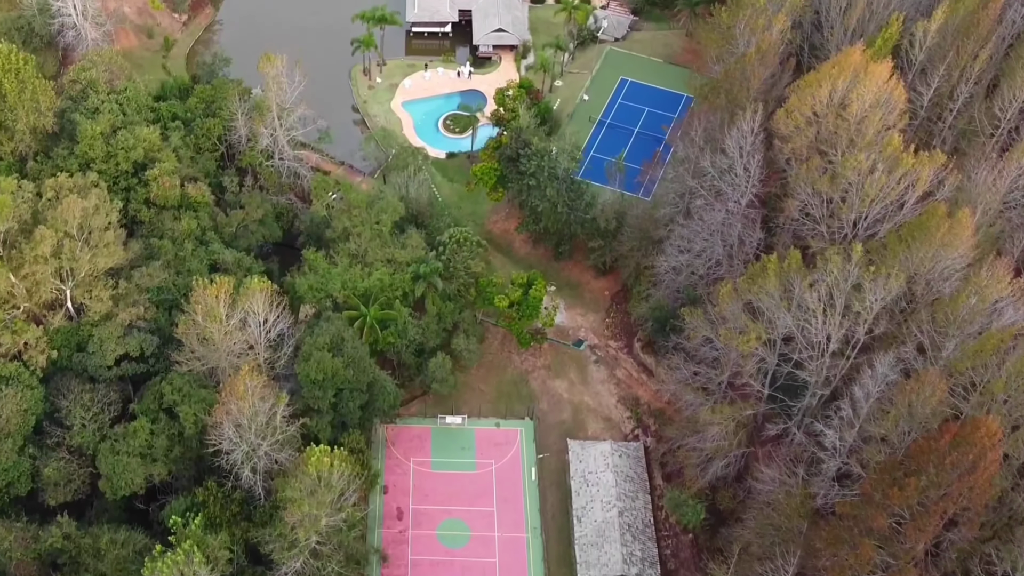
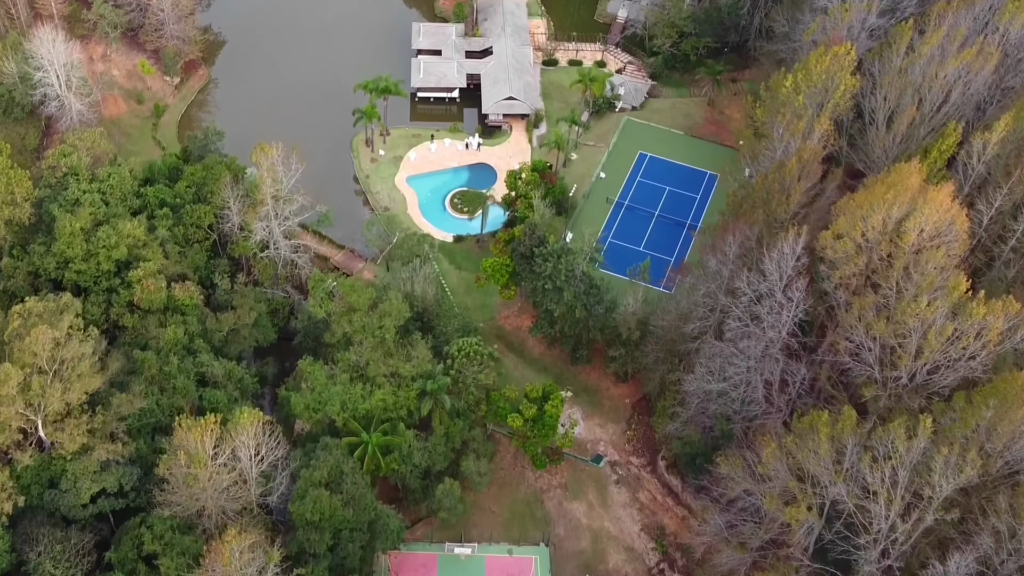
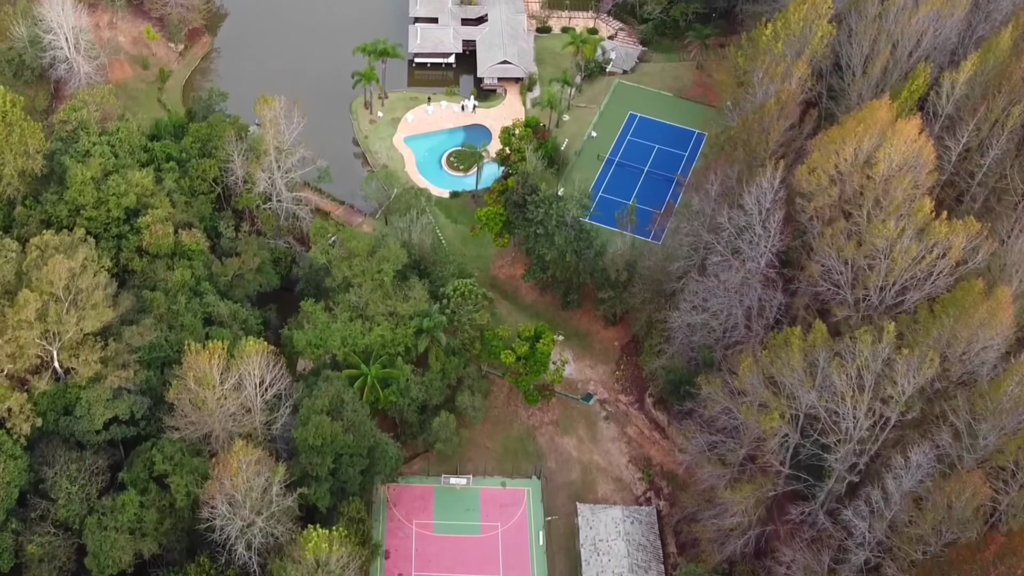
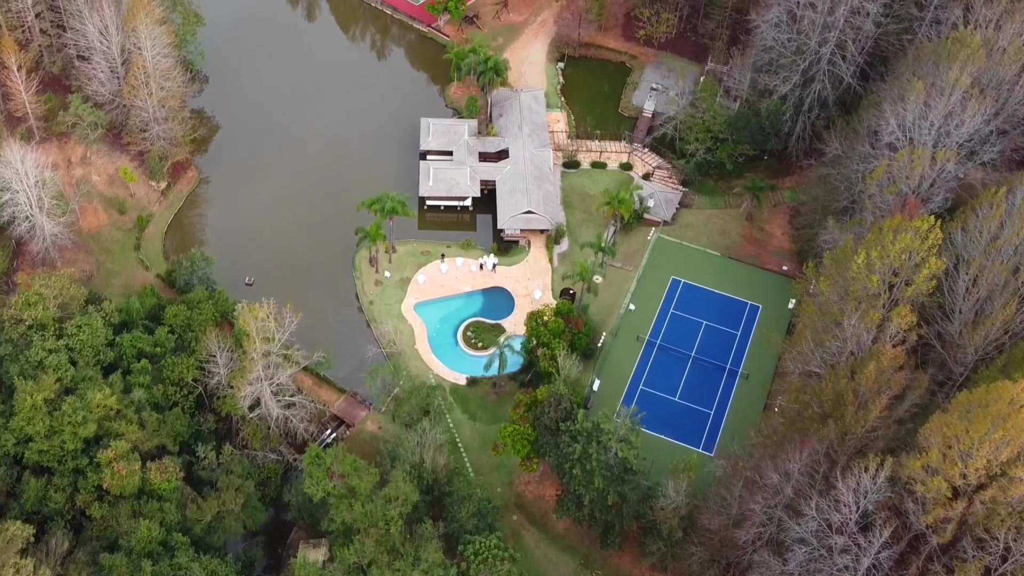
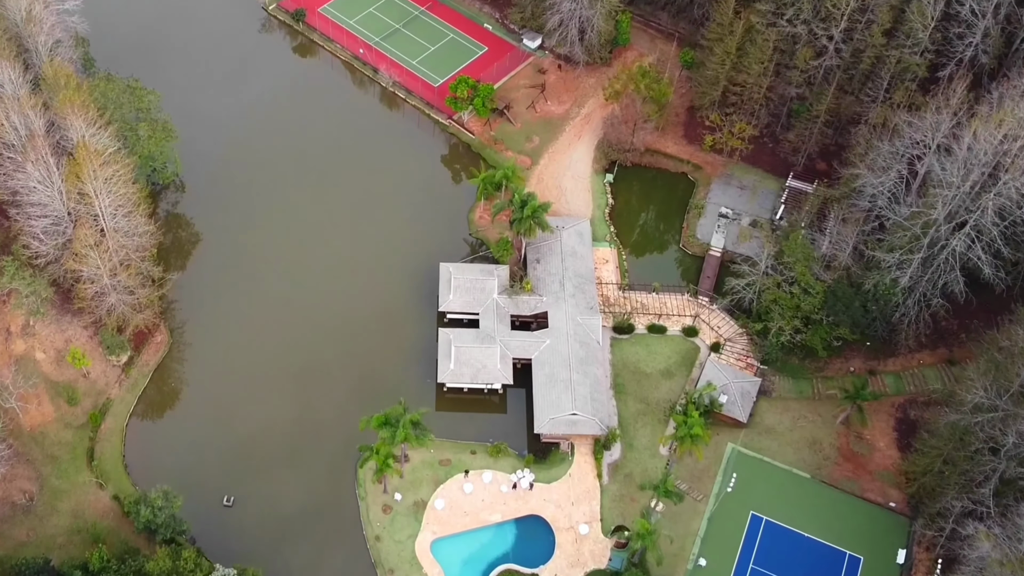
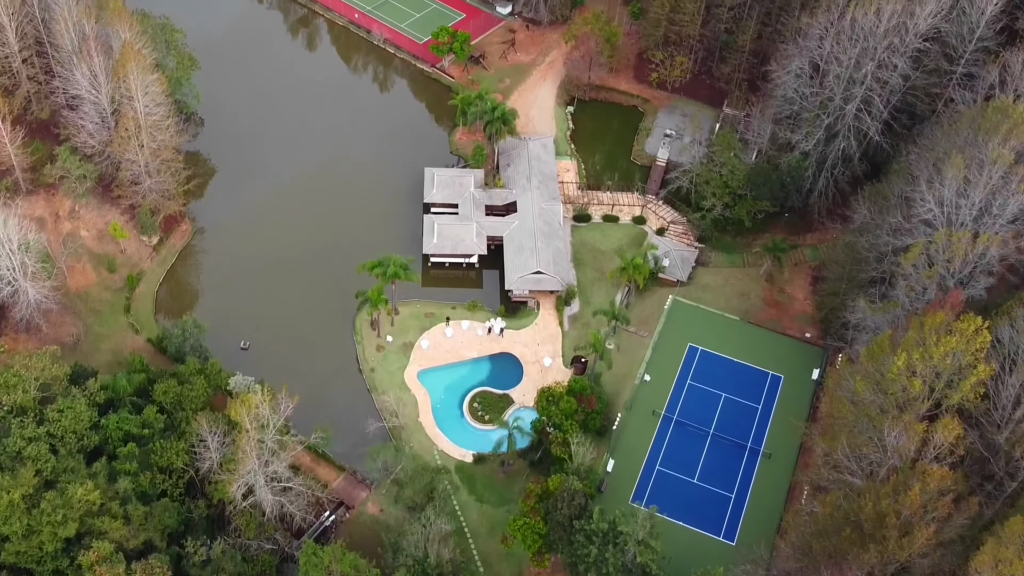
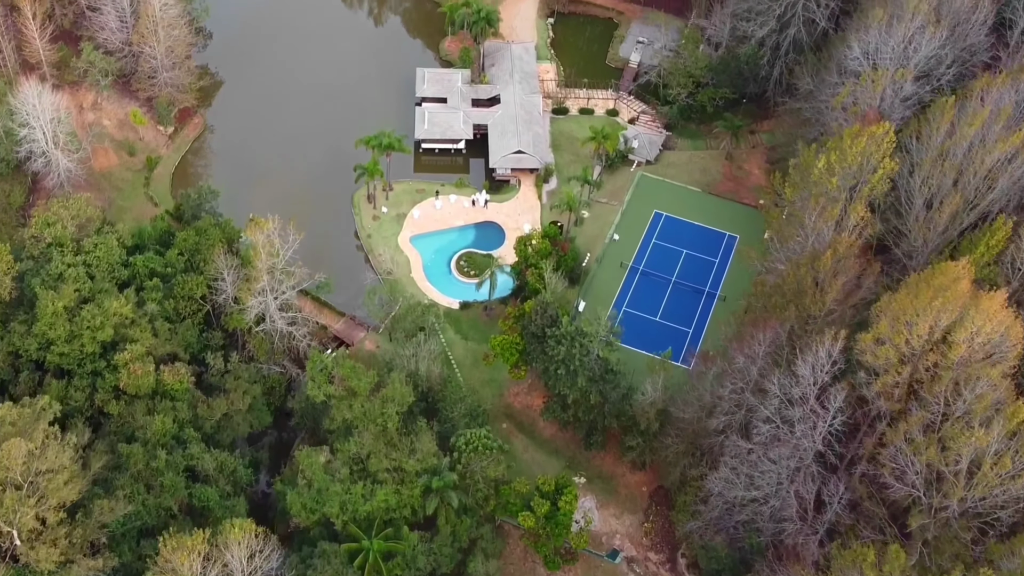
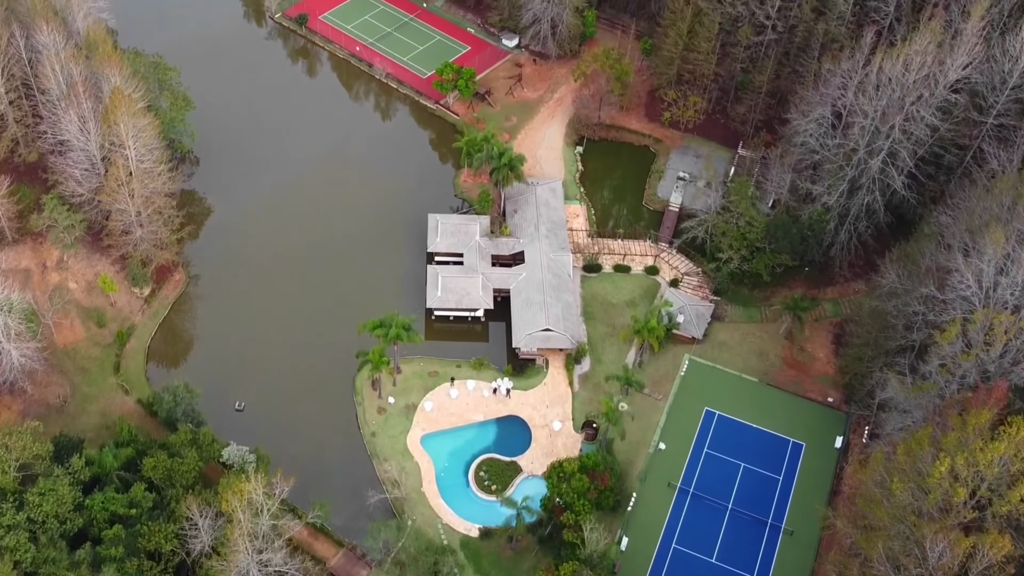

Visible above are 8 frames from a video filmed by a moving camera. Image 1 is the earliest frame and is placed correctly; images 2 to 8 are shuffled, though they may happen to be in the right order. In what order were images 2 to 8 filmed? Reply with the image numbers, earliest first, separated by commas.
3, 2, 7, 4, 6, 8, 5
